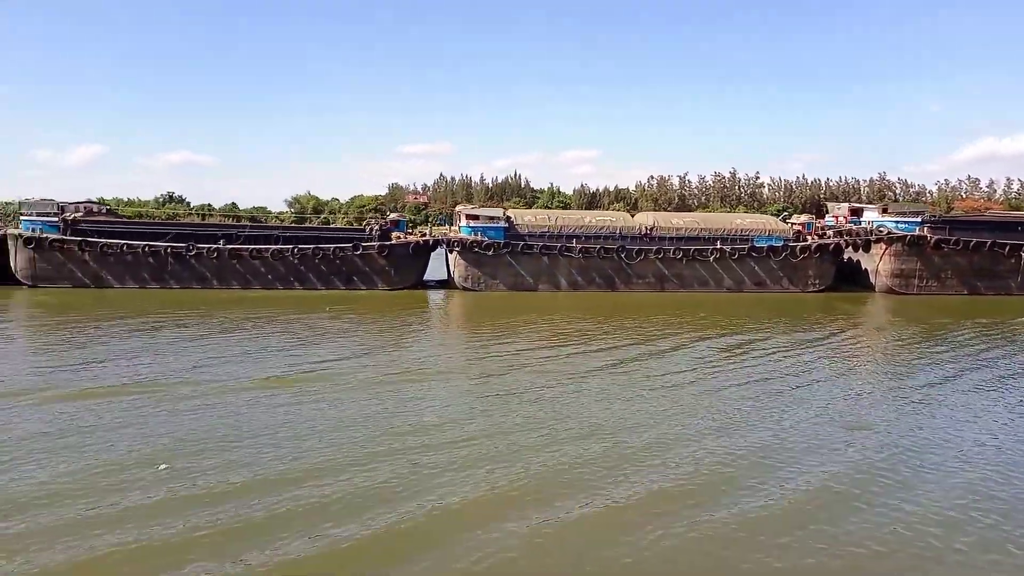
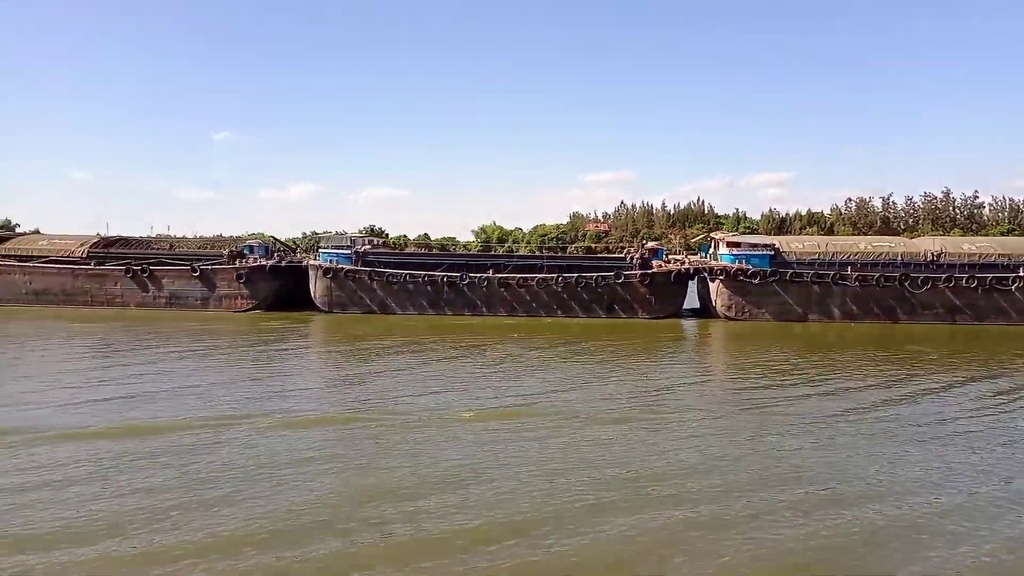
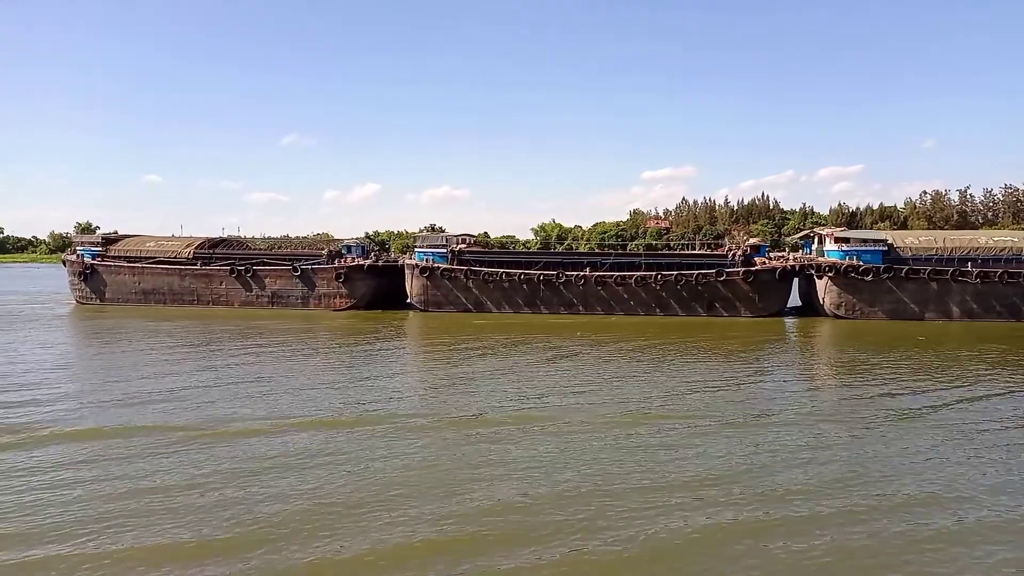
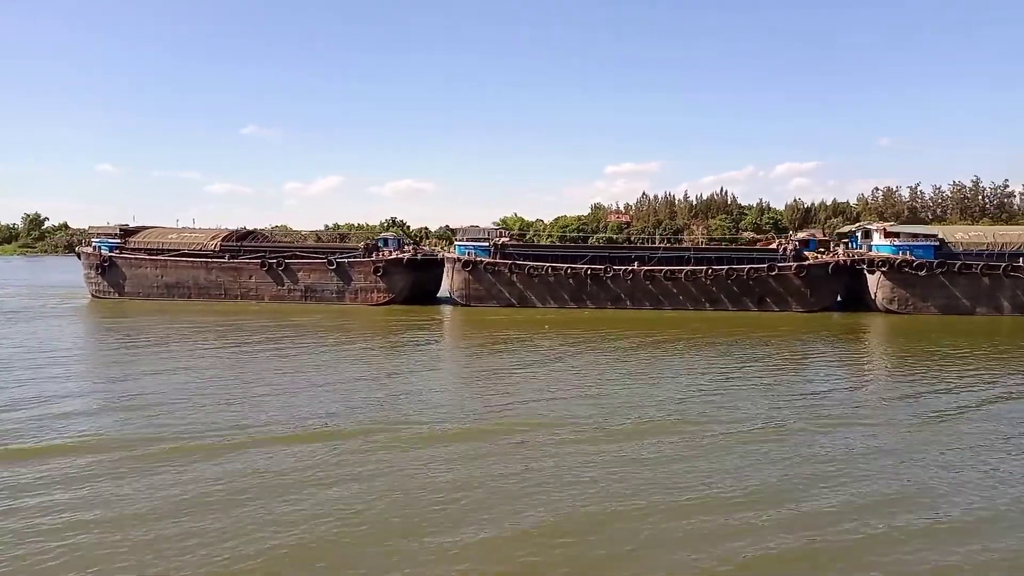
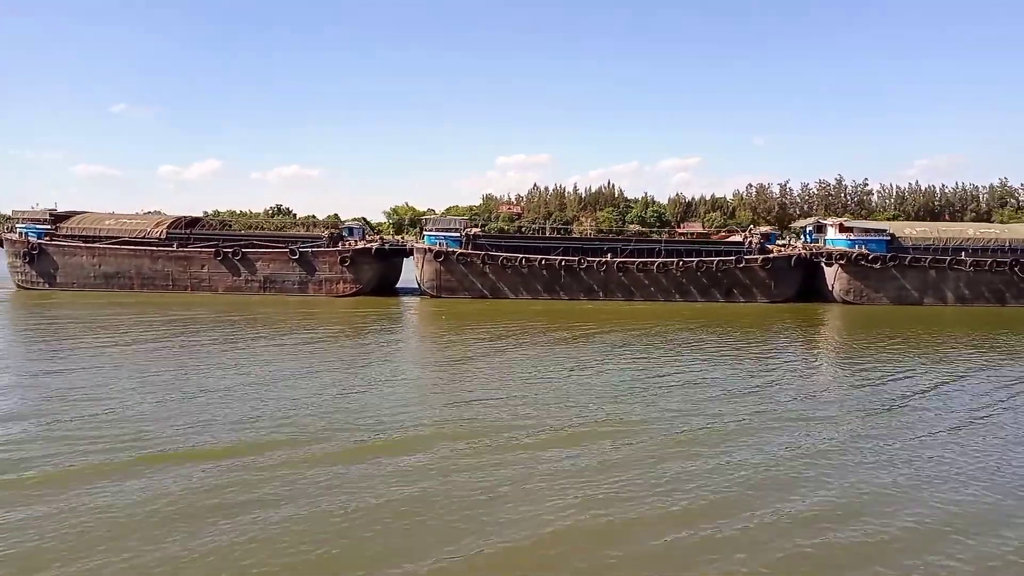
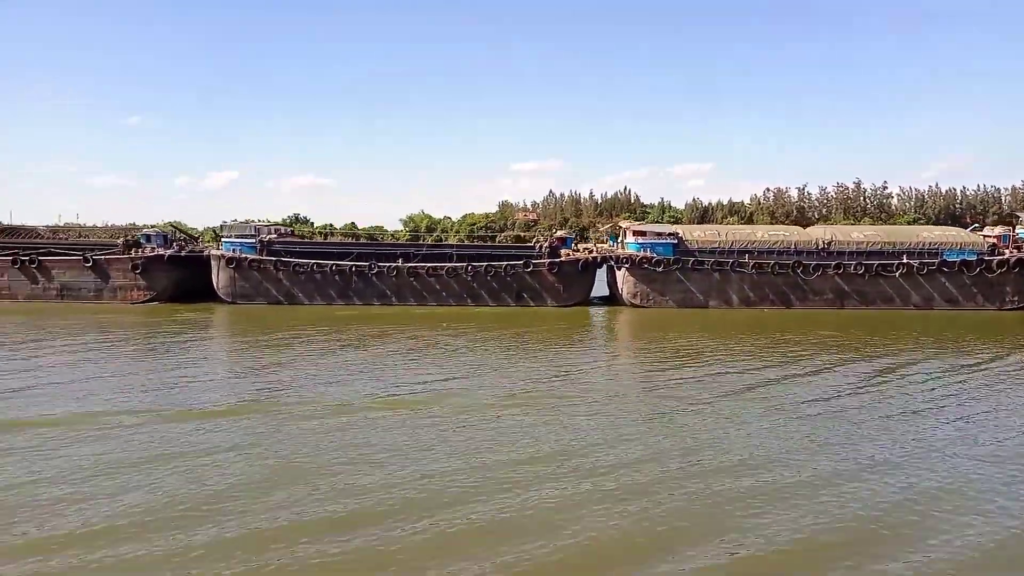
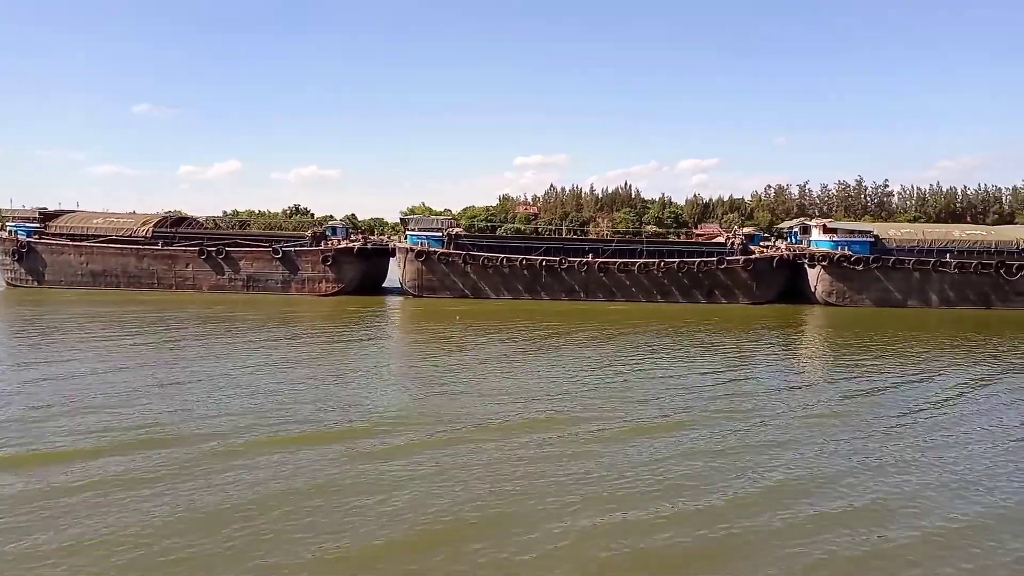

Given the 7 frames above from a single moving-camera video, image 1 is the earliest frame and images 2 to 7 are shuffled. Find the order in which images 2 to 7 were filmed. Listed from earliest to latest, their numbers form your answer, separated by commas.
6, 2, 3, 4, 7, 5
